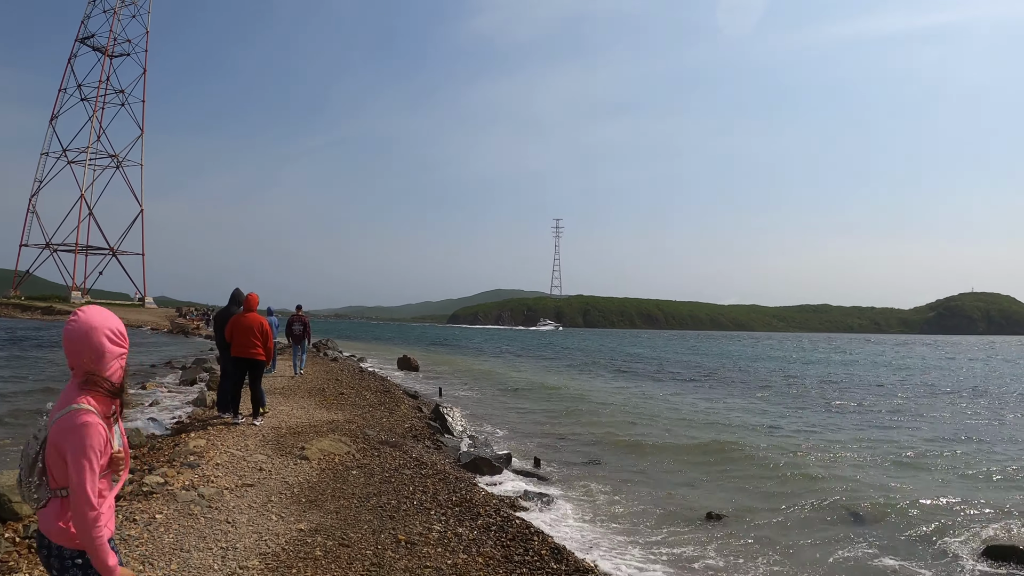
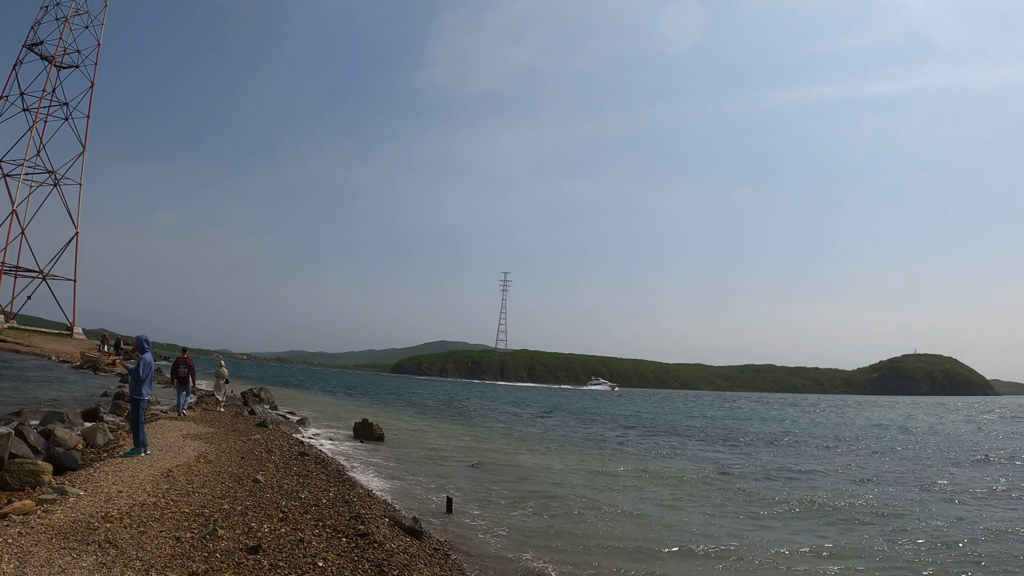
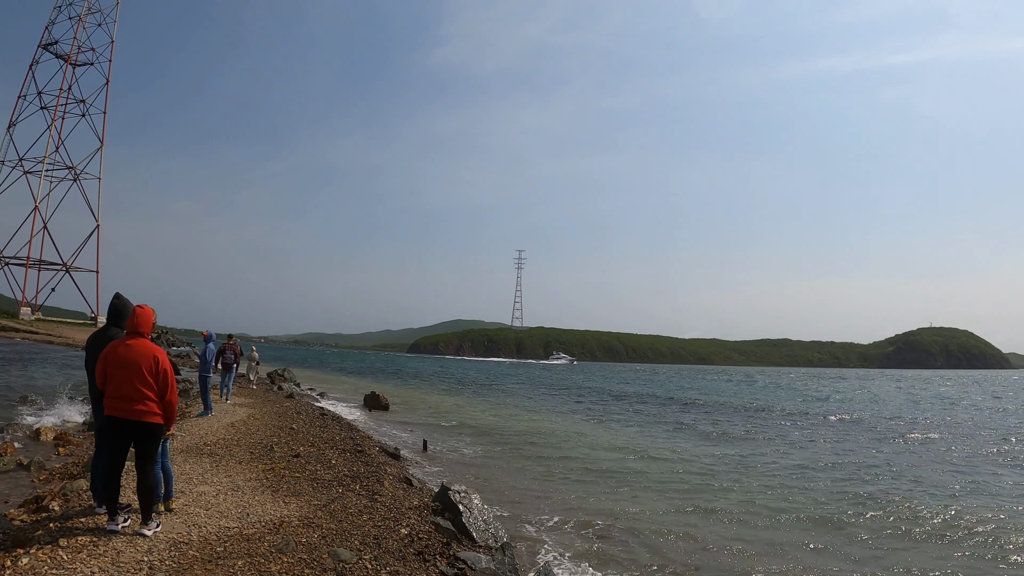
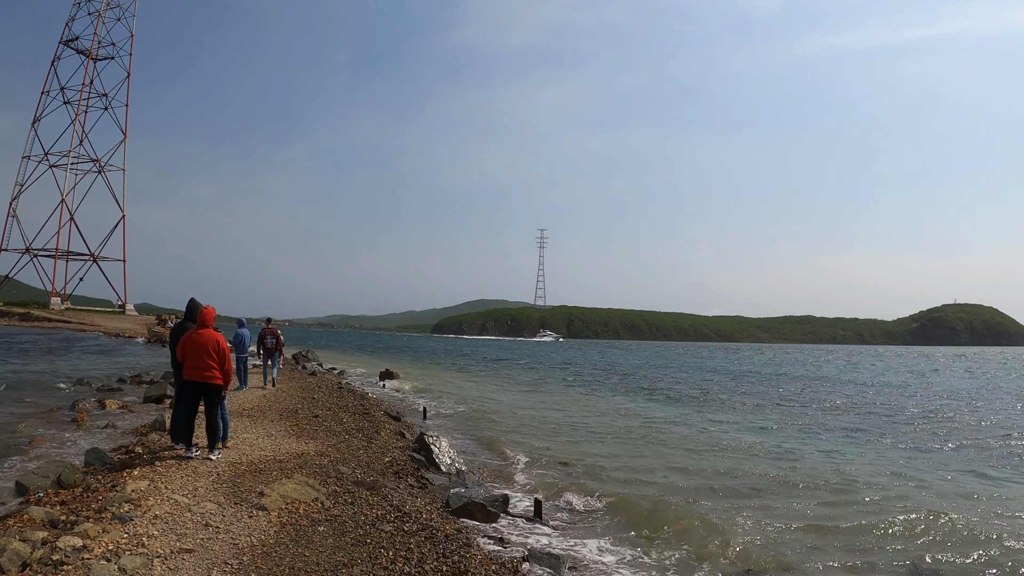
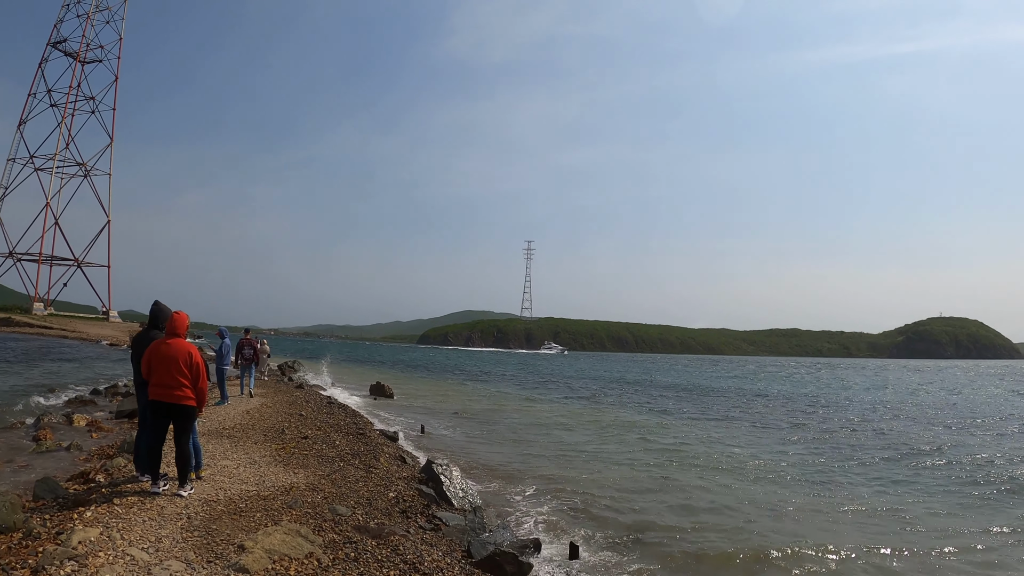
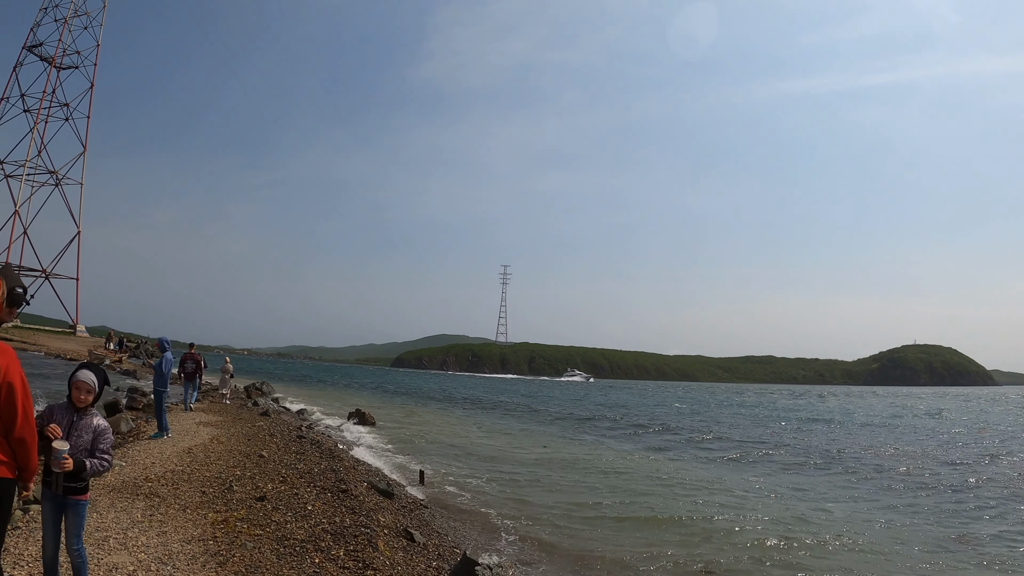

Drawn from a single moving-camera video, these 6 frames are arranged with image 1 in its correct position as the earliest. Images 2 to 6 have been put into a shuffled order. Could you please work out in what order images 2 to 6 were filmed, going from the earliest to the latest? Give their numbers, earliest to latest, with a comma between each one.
4, 5, 3, 6, 2
